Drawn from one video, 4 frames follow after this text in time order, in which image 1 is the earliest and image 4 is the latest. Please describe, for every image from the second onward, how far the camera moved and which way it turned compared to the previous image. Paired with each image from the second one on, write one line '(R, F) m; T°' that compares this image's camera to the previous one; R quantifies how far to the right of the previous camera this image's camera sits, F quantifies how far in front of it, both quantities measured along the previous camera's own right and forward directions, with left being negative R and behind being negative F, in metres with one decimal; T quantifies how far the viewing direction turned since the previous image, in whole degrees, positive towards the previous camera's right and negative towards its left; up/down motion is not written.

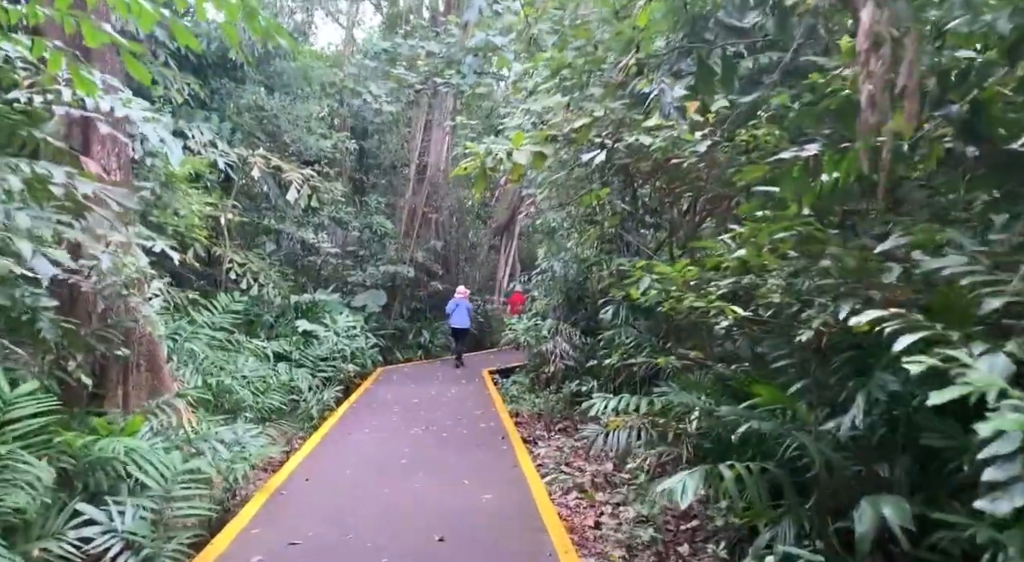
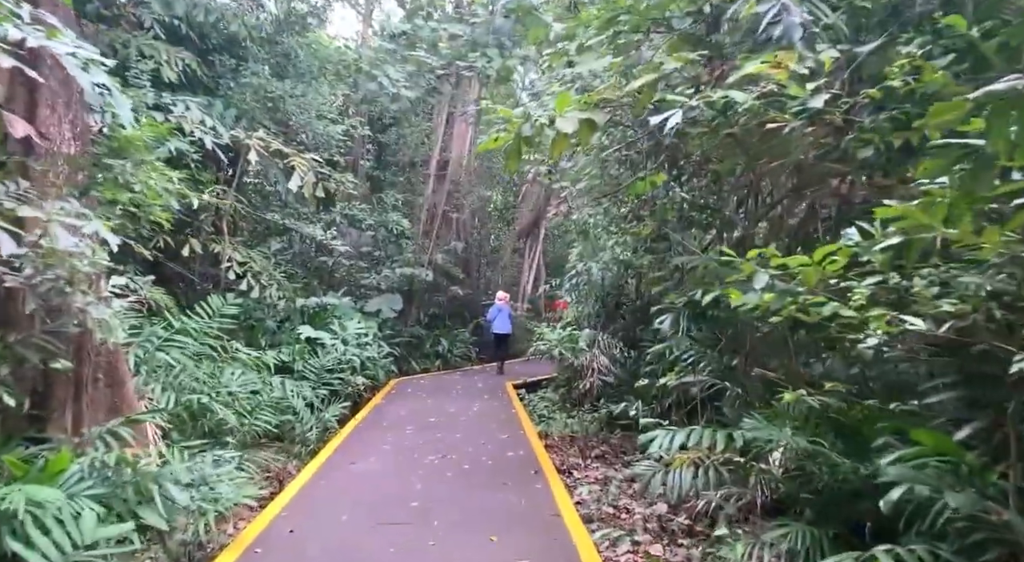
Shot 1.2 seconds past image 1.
(-0.1, +0.9) m; -2°
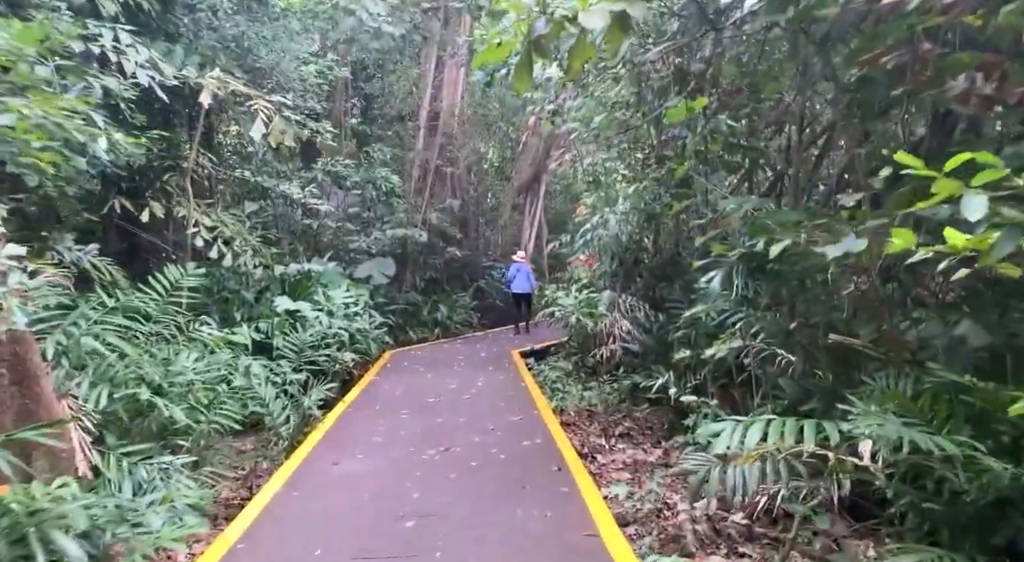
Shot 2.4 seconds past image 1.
(-0.1, +0.8) m; 0°
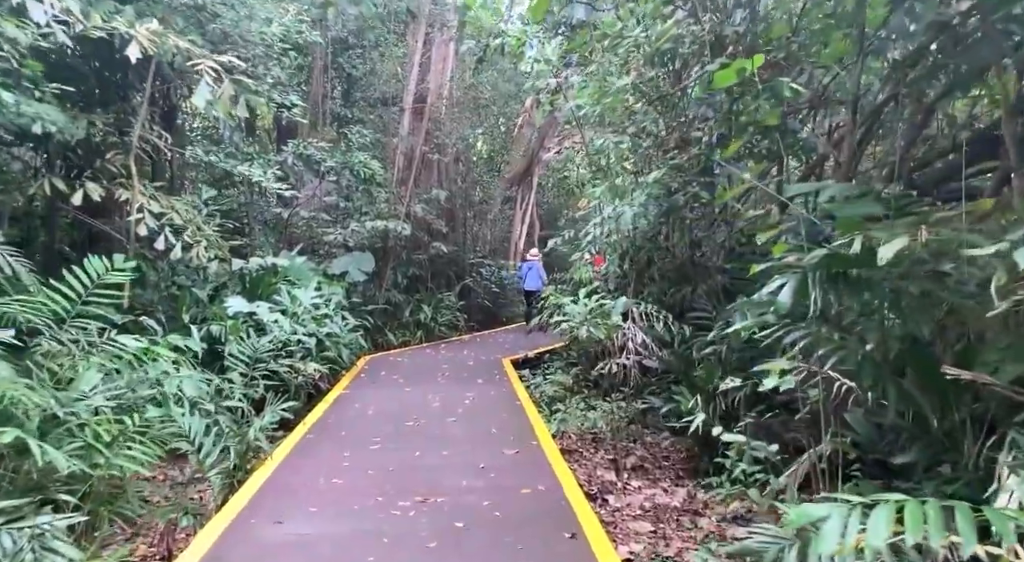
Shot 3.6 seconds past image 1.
(-0.1, +0.8) m; +1°
